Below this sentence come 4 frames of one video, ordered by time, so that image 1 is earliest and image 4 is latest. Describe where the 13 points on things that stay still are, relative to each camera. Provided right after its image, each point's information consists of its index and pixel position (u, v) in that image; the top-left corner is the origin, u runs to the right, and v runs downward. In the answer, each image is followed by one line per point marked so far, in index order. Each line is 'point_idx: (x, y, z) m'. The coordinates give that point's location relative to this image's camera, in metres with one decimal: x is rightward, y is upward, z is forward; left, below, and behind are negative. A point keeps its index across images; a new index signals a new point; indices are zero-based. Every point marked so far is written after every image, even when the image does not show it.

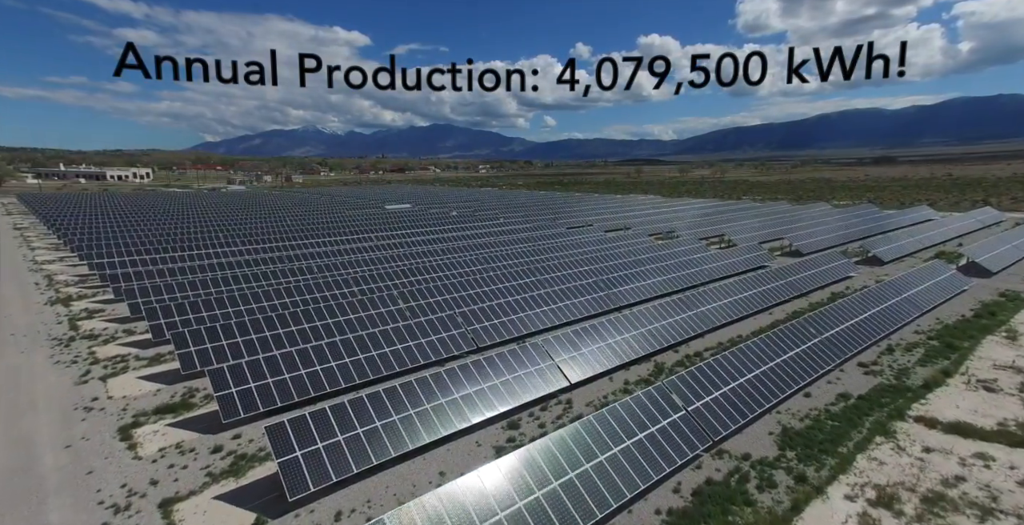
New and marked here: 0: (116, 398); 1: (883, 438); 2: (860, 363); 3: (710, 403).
0: (-15.1, -5.2, +17.4) m
1: (+11.3, -5.4, +13.9) m
2: (+14.7, -4.3, +19.3) m
3: (+6.6, -4.8, +15.4) m
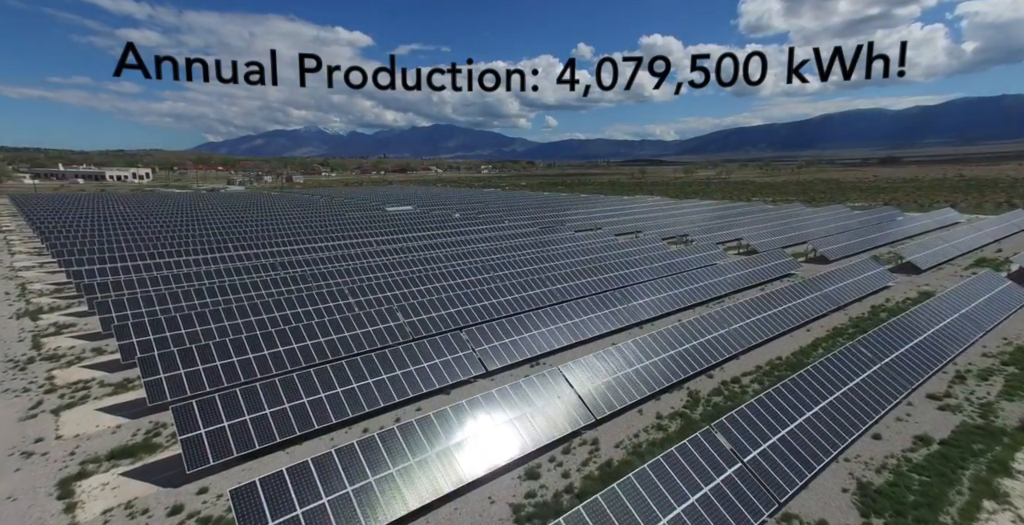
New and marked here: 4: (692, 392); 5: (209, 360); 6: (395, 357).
0: (-14.6, -5.7, +14.9) m
1: (+11.9, -5.9, +11.3) m
2: (+15.2, -4.8, +16.7) m
3: (+7.2, -5.4, +12.8) m
4: (+7.5, -5.3, +19.0) m
5: (-12.8, -4.2, +19.4) m
6: (-5.1, -4.1, +20.0) m
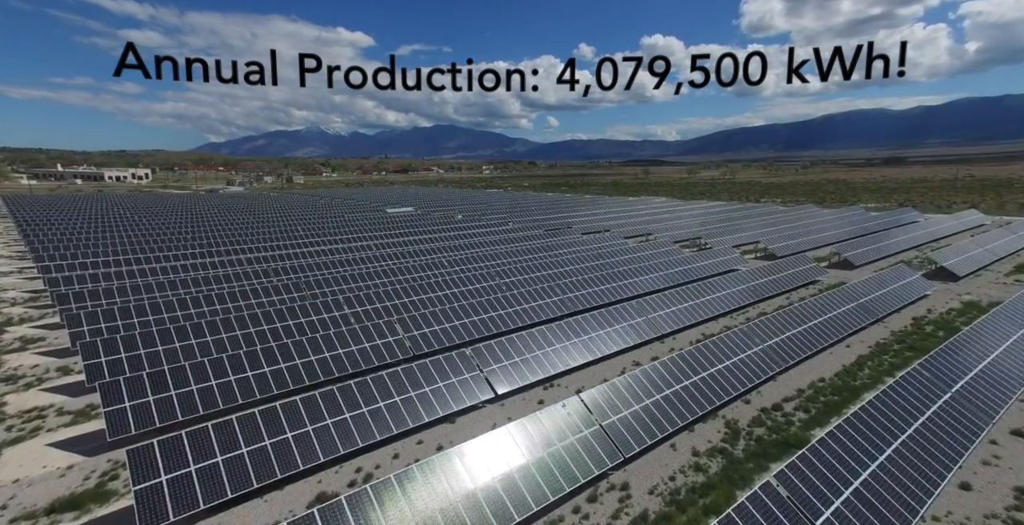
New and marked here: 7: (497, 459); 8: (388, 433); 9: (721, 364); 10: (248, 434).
0: (-14.1, -6.2, +12.7) m
1: (+12.3, -6.4, +9.0) m
2: (+15.7, -5.3, +14.4) m
3: (+7.6, -5.8, +10.5) m
4: (+8.0, -5.8, +16.8) m
5: (-12.4, -4.6, +17.2) m
6: (-4.7, -4.6, +17.8) m
7: (-0.3, -5.8, +13.1) m
8: (-4.4, -6.0, +16.1) m
9: (+8.5, -4.2, +18.7) m
10: (-8.2, -5.3, +14.2) m
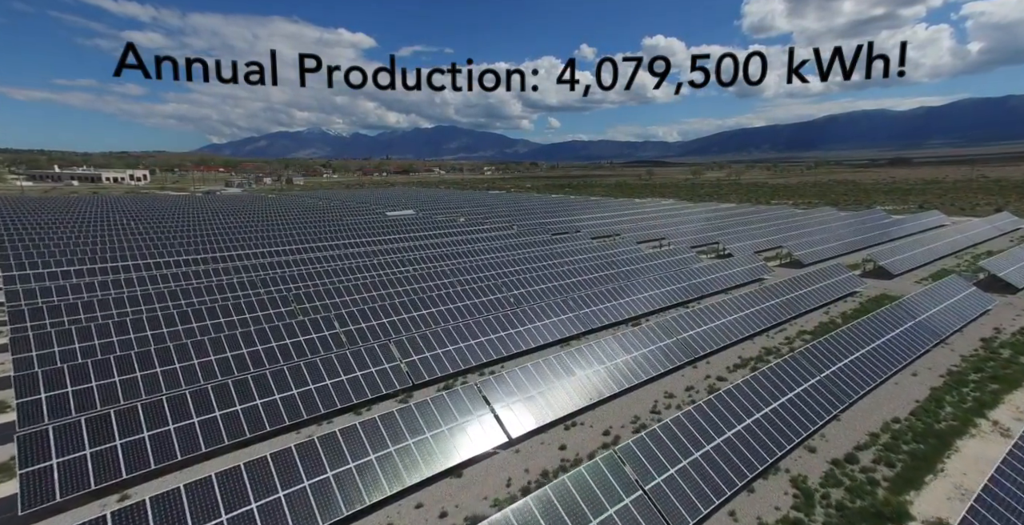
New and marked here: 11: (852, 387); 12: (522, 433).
0: (-13.6, -6.8, +9.7) m
1: (+12.9, -7.0, +6.0) m
2: (+16.3, -5.9, +11.4) m
3: (+8.2, -6.4, +7.5) m
4: (+8.5, -6.4, +13.7) m
5: (-11.8, -5.2, +14.2) m
6: (-4.1, -5.2, +14.8) m
7: (+0.2, -6.5, +10.1) m
8: (-3.8, -6.6, +13.1) m
9: (+9.1, -4.8, +15.6) m
10: (-7.6, -5.9, +11.2) m
11: (+12.9, -4.8, +17.4) m
12: (+0.4, -6.1, +16.6) m
